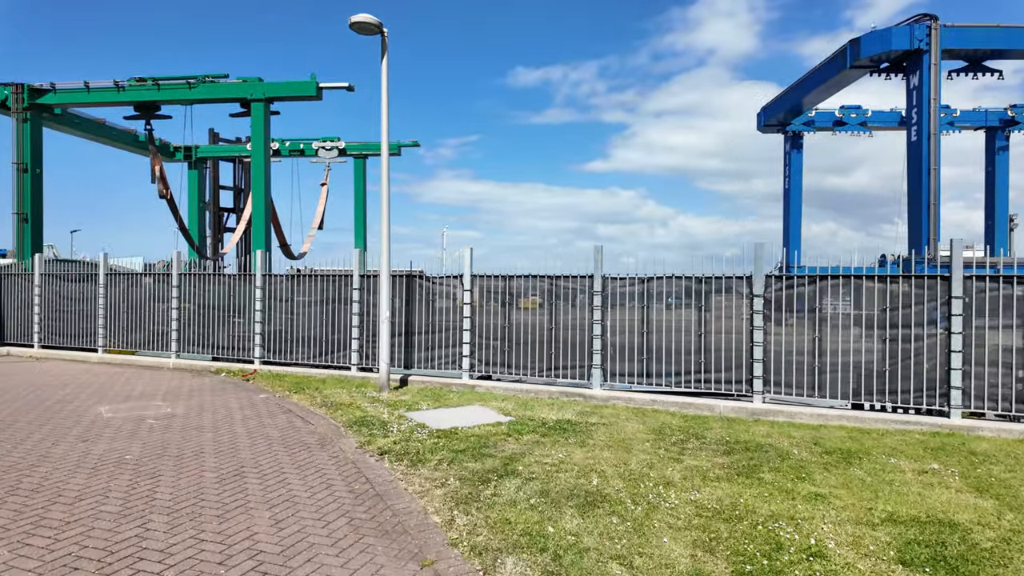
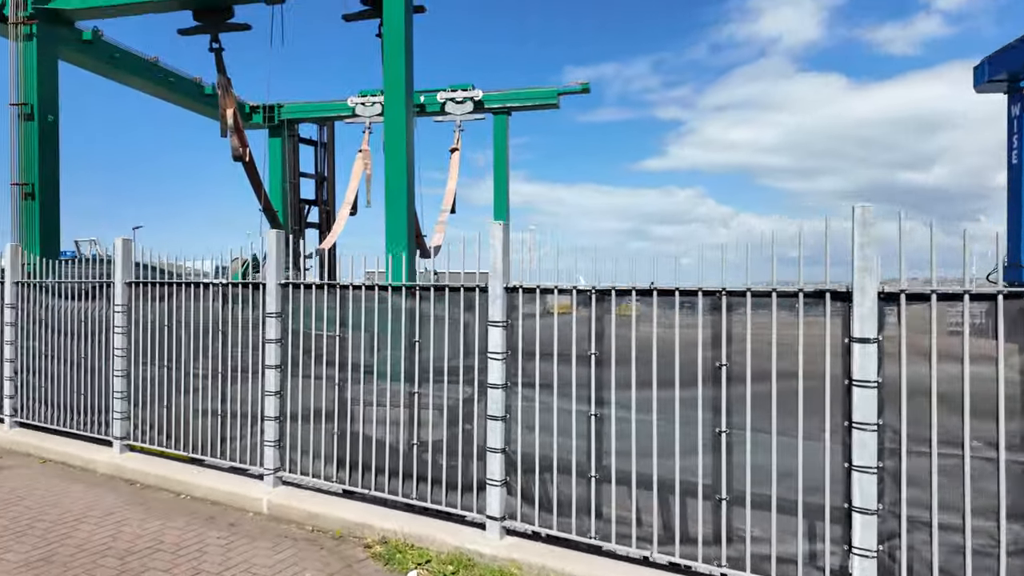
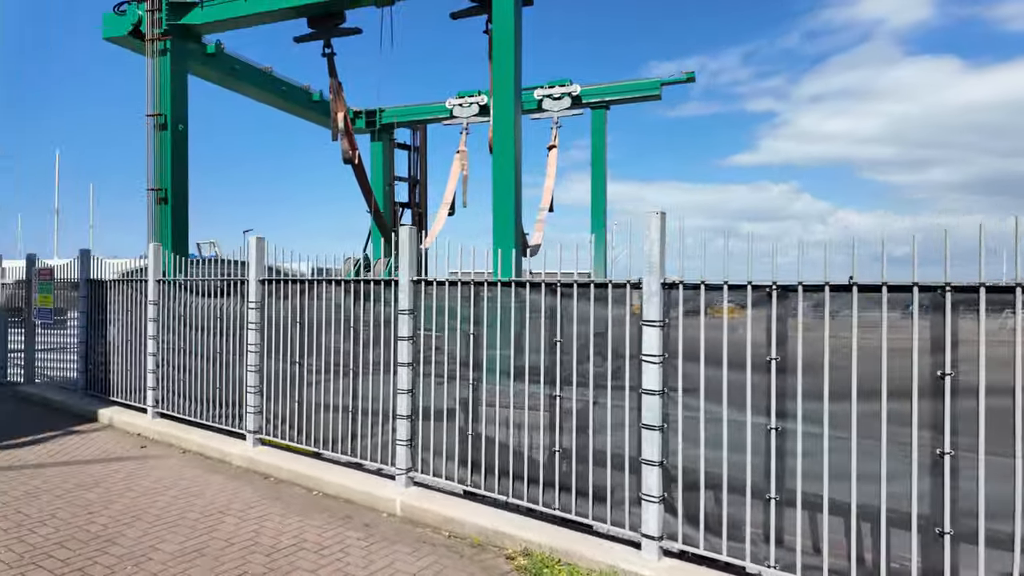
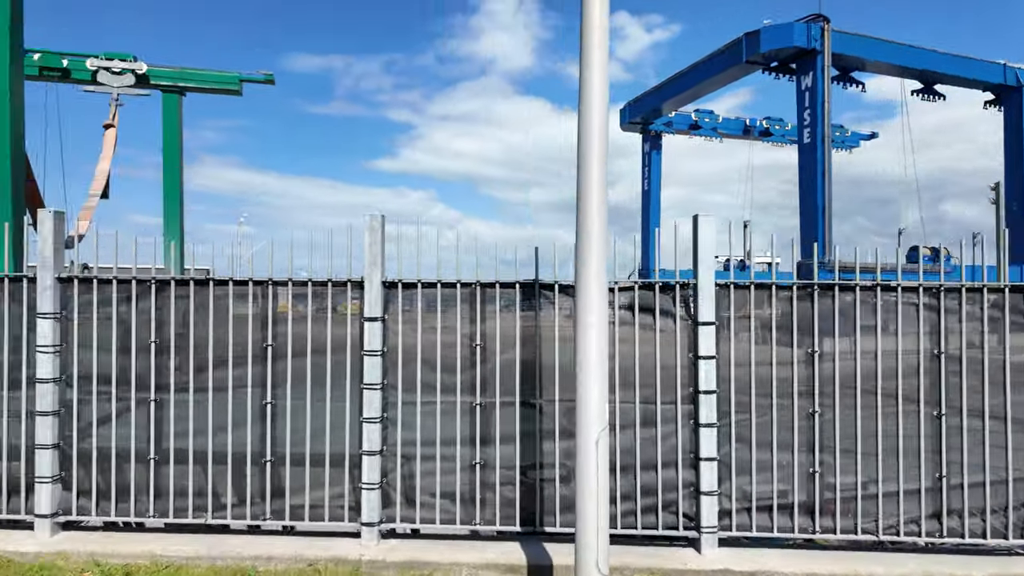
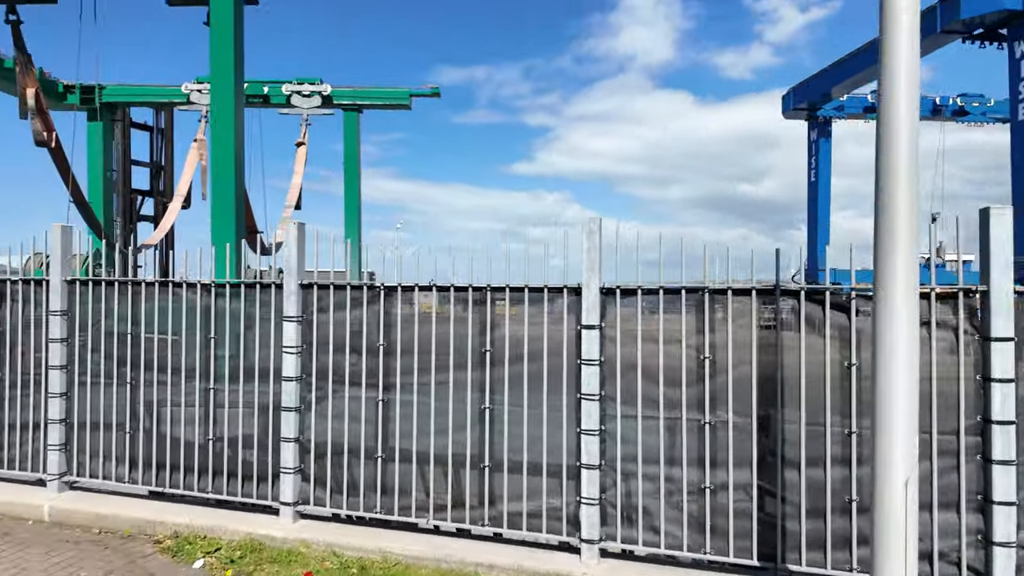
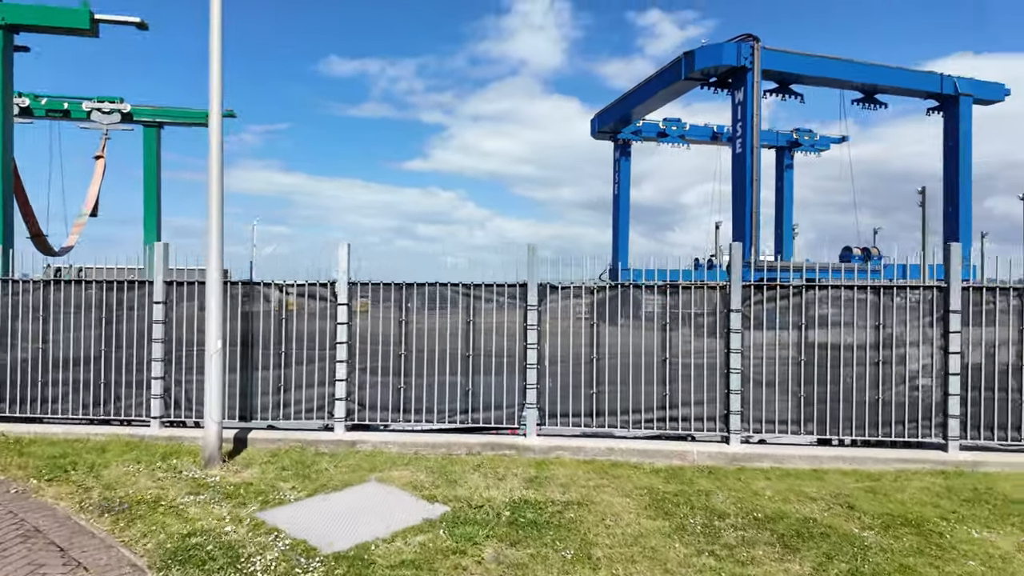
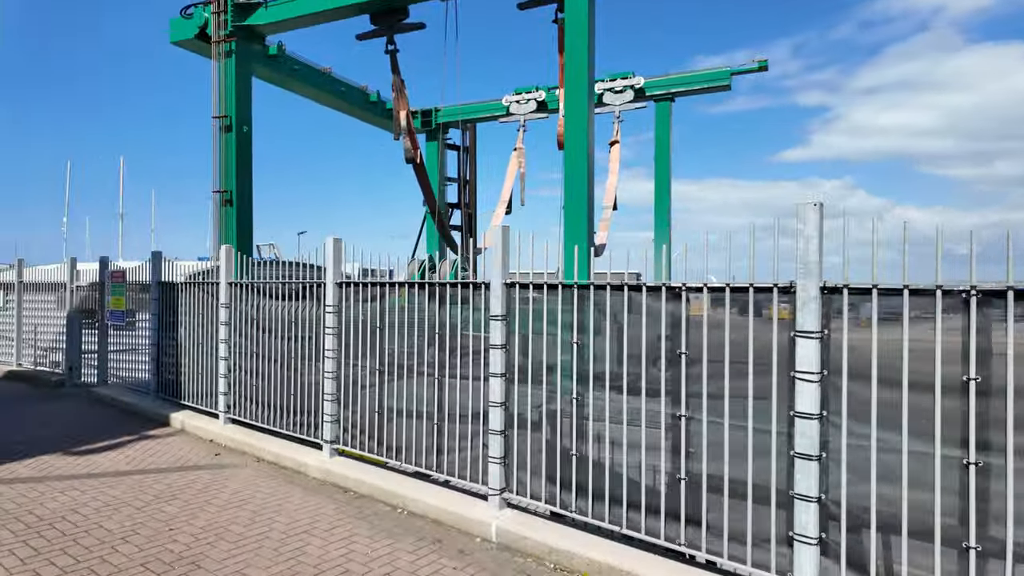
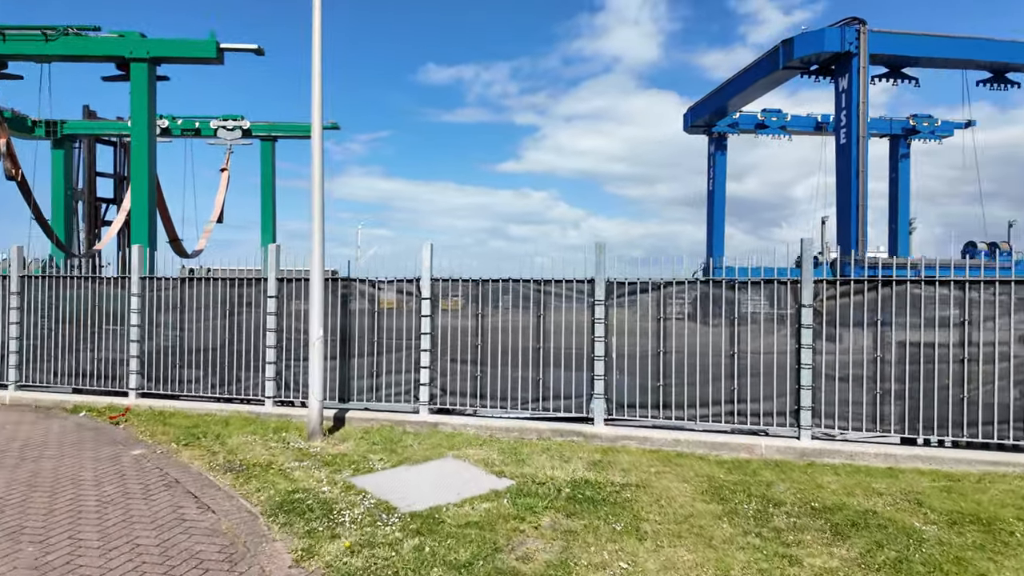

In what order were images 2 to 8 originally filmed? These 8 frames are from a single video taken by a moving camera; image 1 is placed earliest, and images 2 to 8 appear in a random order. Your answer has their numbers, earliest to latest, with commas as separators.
8, 6, 4, 5, 2, 3, 7
